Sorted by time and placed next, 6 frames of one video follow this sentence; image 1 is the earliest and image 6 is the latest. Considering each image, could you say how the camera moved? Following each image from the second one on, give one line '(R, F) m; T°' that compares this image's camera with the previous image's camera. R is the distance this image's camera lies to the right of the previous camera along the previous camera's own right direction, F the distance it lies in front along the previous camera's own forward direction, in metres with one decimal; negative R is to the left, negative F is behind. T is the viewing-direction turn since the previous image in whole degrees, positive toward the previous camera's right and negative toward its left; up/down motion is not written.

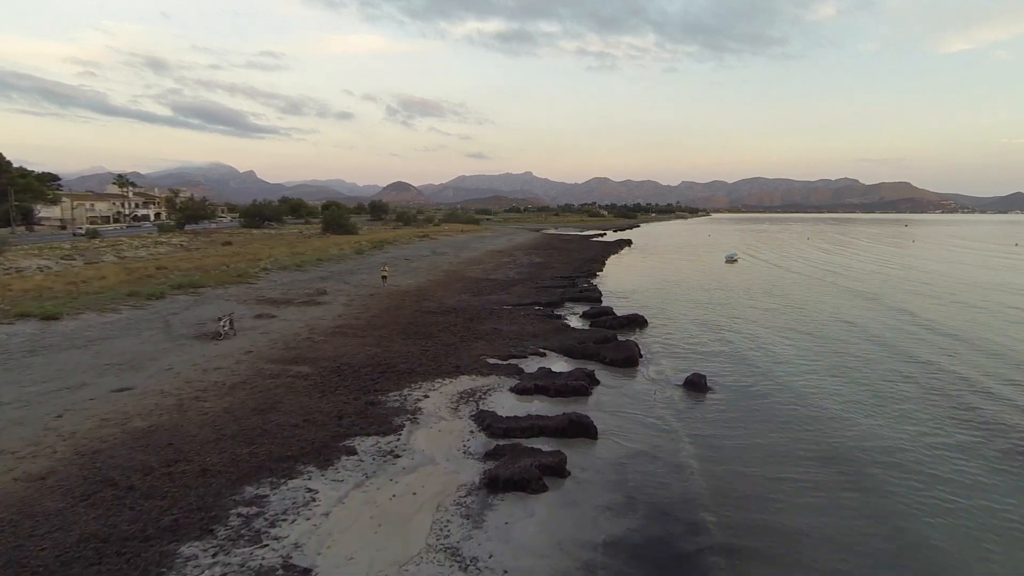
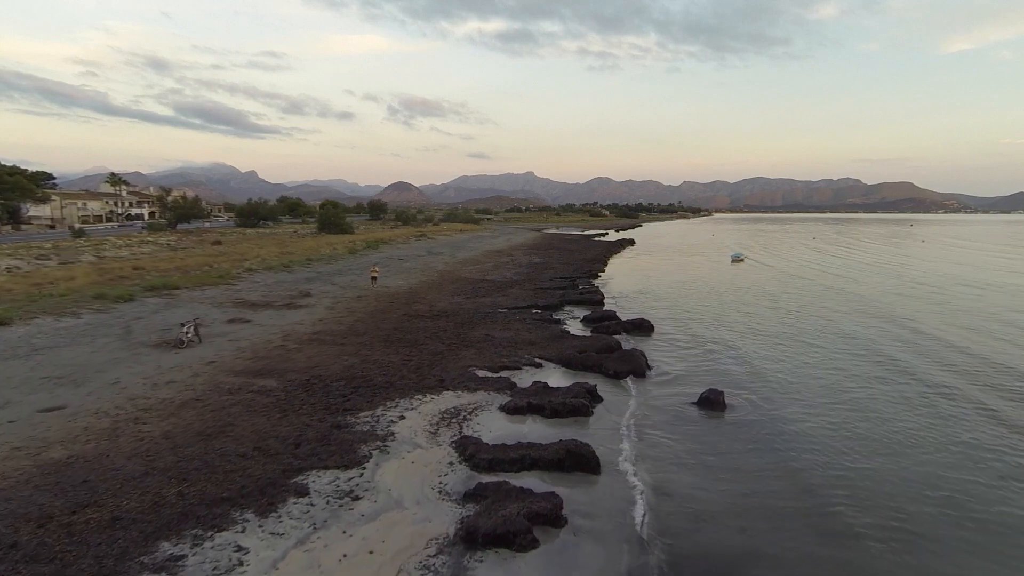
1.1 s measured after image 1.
(+0.3, +1.7) m; 0°
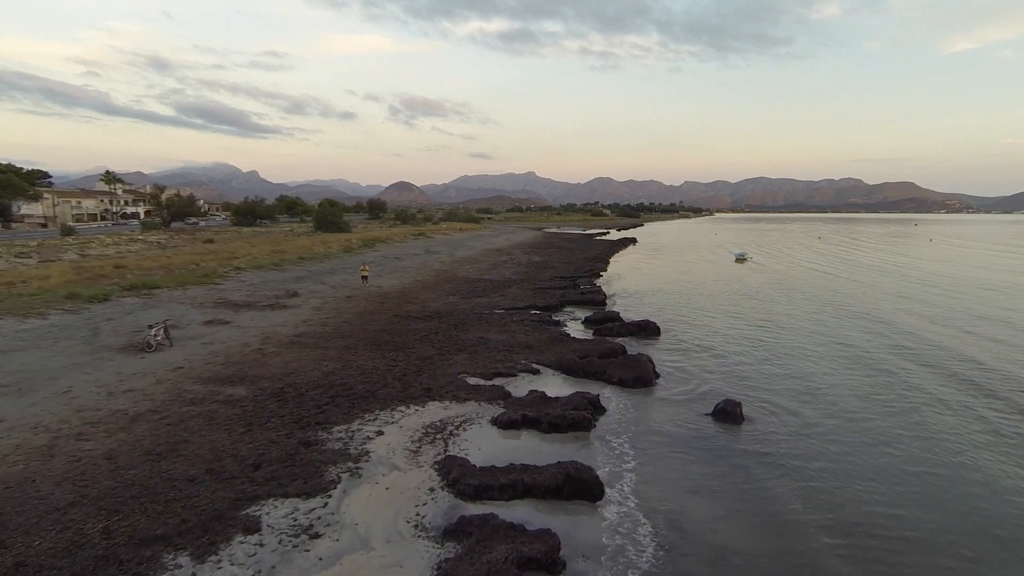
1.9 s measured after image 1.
(+0.2, +1.3) m; 0°
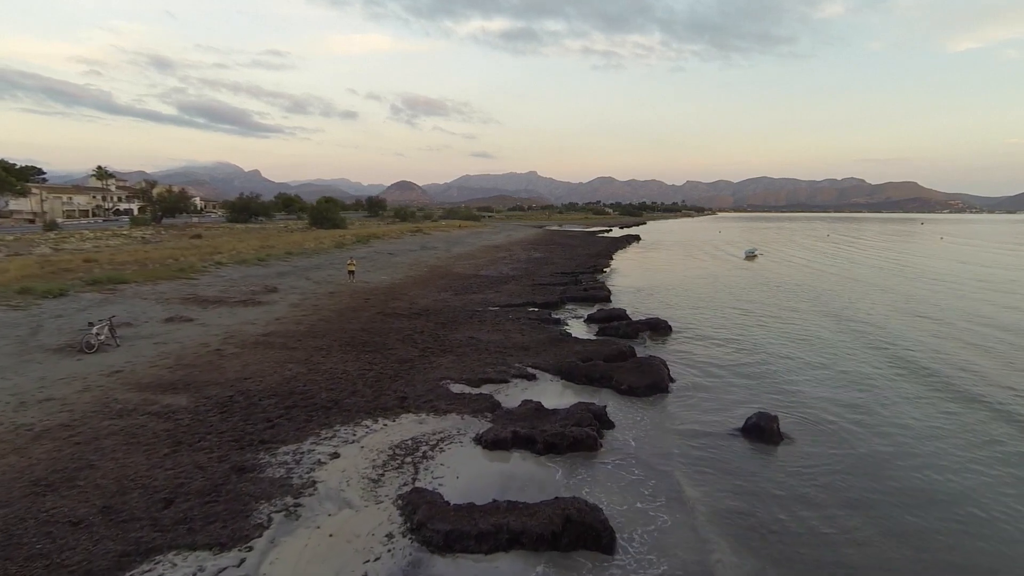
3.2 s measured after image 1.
(+0.2, +1.9) m; 0°
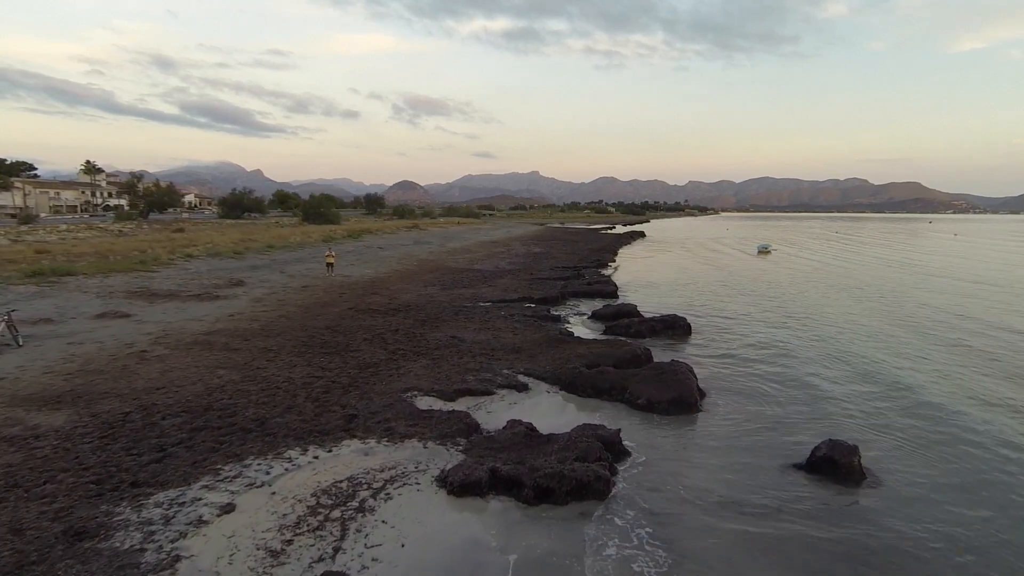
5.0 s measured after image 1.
(+0.3, +2.6) m; 0°
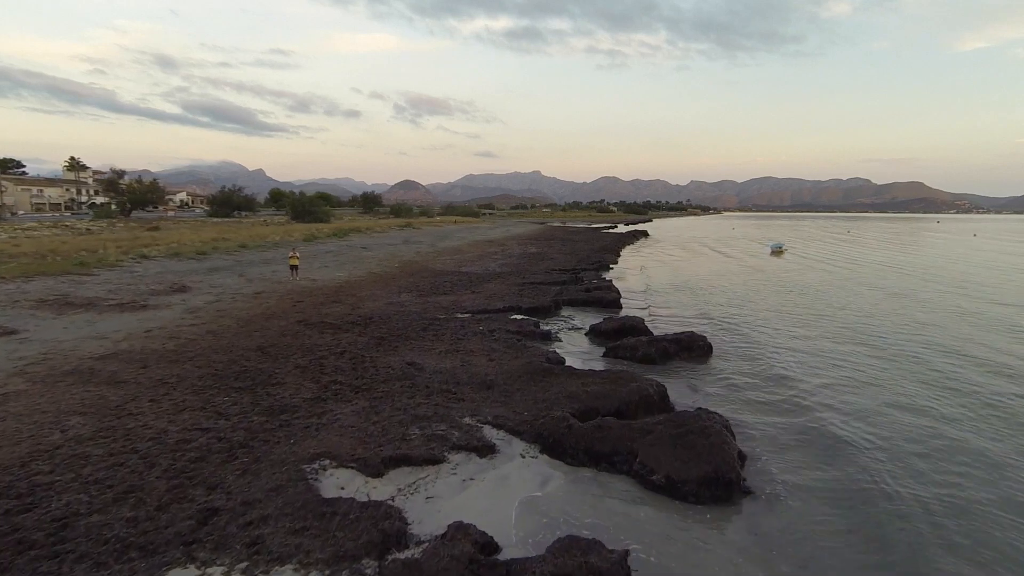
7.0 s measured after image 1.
(+0.5, +2.9) m; 0°
